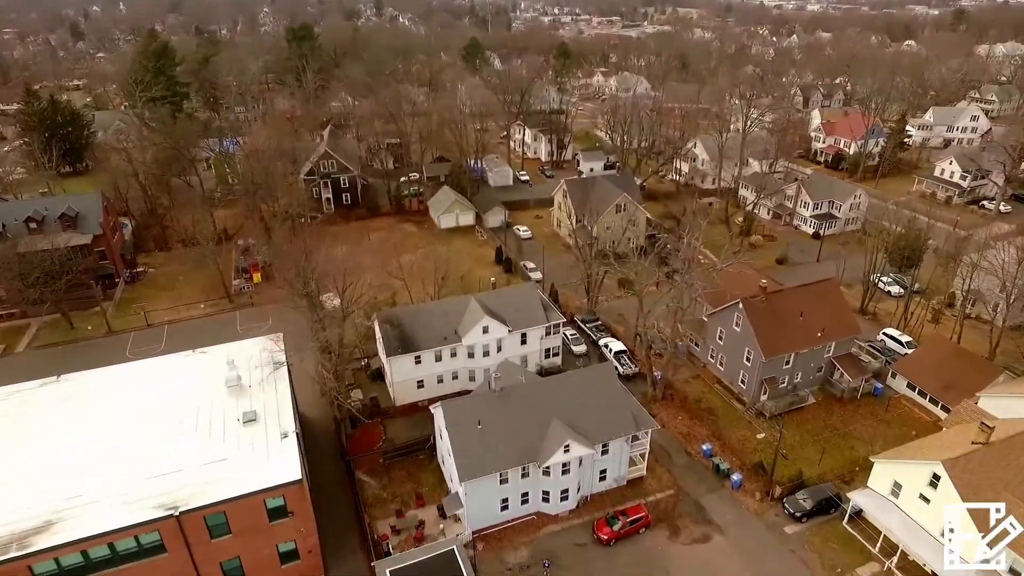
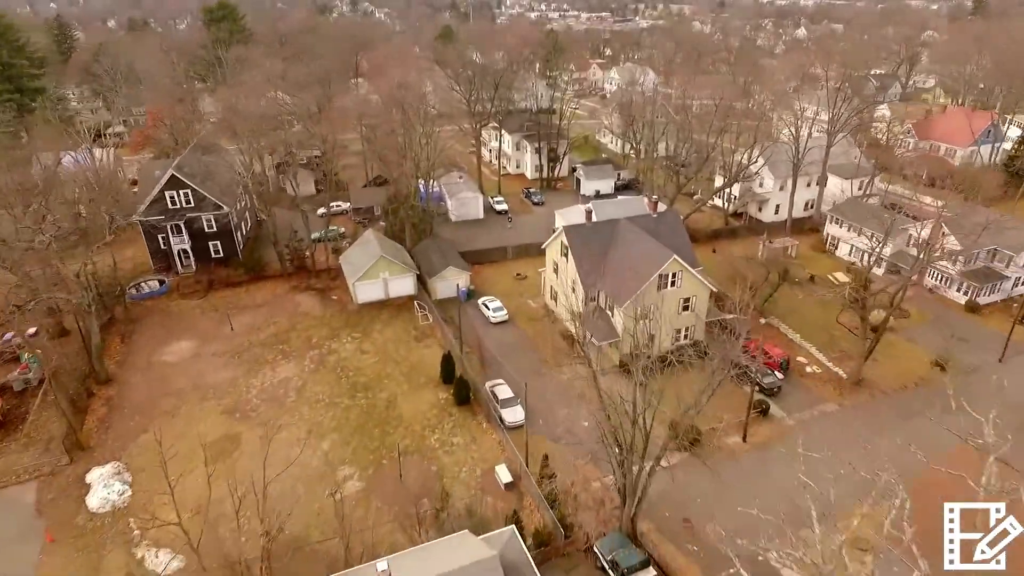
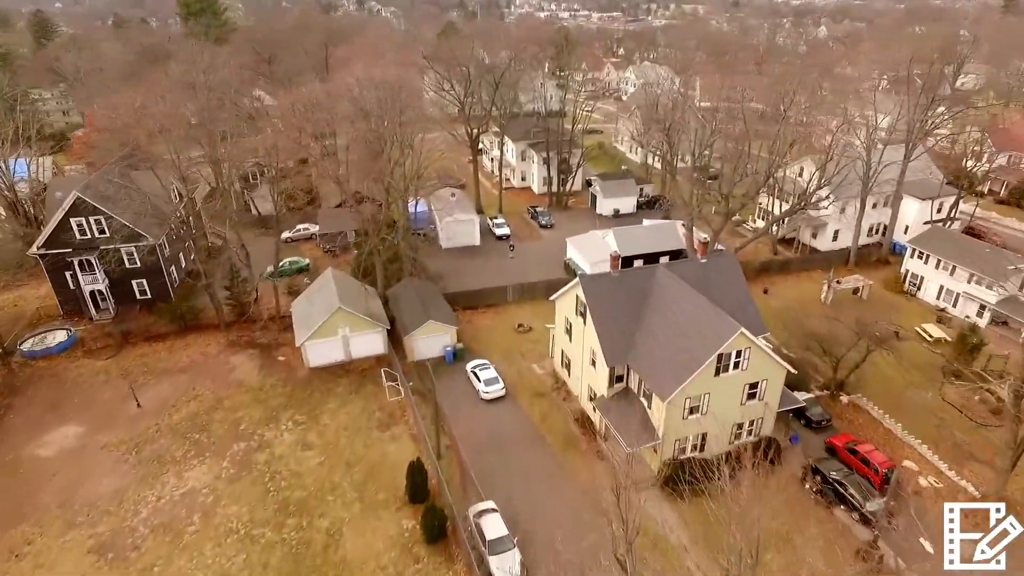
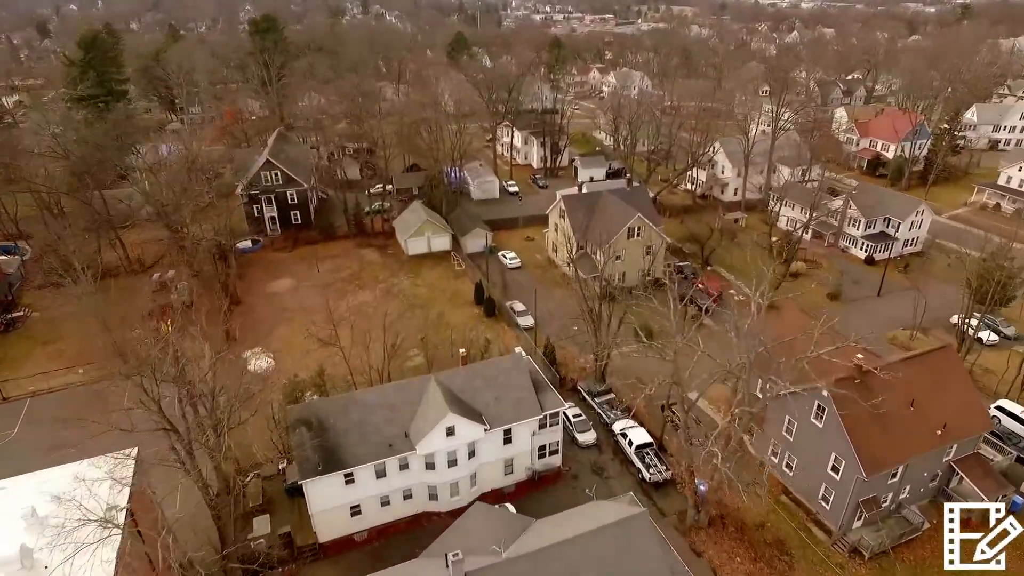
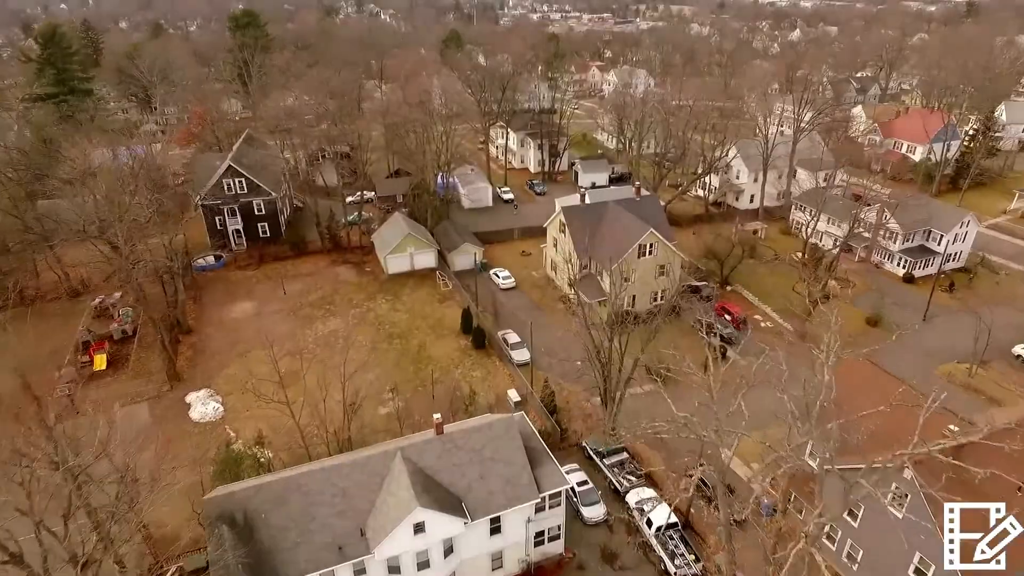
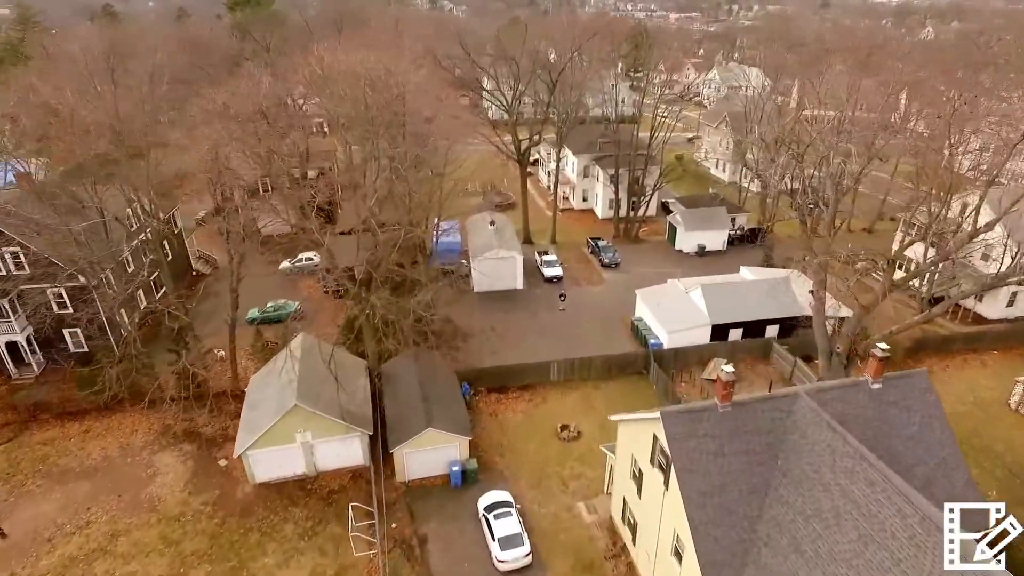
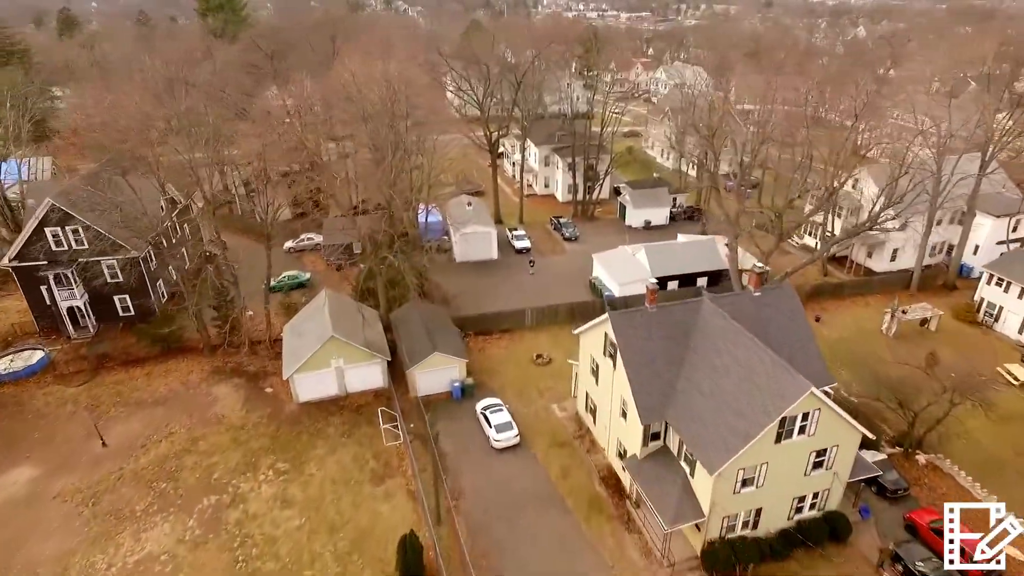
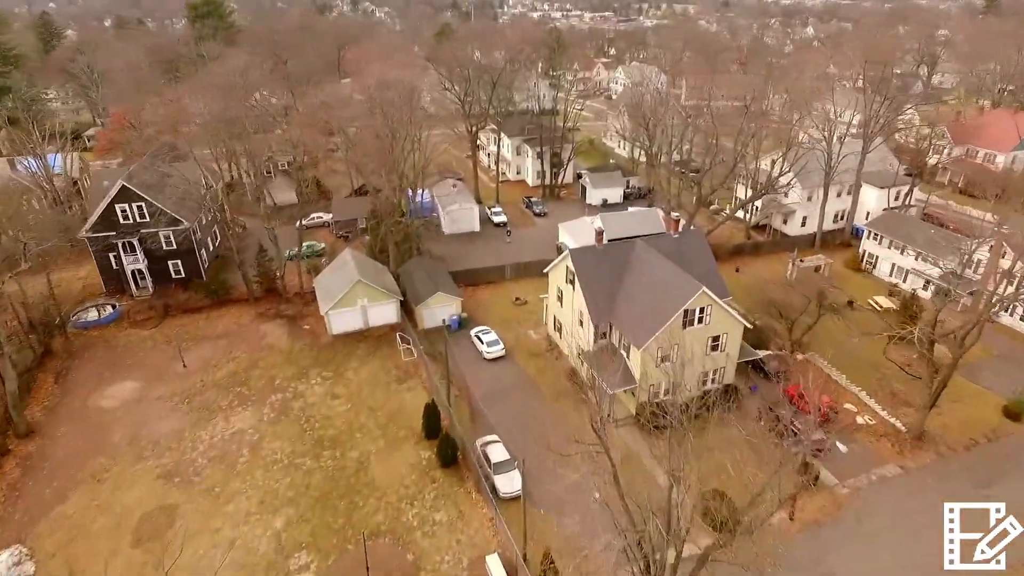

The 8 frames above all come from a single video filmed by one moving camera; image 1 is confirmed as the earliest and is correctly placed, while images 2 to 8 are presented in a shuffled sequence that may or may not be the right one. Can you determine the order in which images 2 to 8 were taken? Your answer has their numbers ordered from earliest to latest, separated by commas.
4, 5, 2, 8, 3, 7, 6
